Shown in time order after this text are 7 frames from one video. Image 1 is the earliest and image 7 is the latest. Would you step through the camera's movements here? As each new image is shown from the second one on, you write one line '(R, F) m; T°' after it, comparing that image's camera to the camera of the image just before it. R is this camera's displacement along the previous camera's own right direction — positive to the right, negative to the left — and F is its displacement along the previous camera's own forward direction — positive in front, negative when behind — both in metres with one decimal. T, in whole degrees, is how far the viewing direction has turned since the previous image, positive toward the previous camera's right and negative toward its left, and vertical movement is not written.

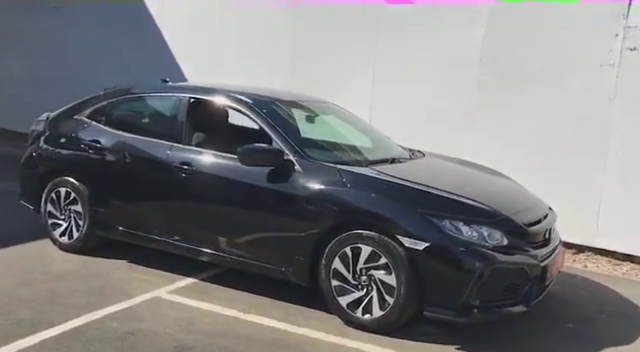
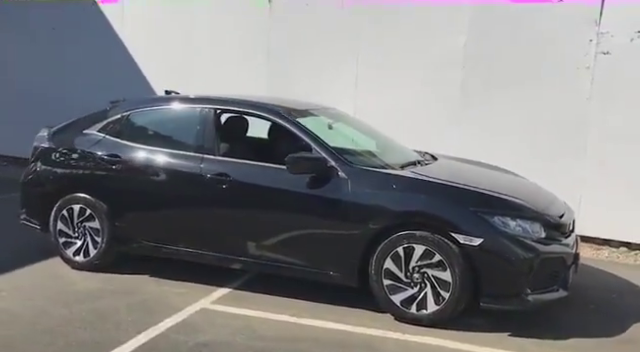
(-1.1, -0.1) m; +9°
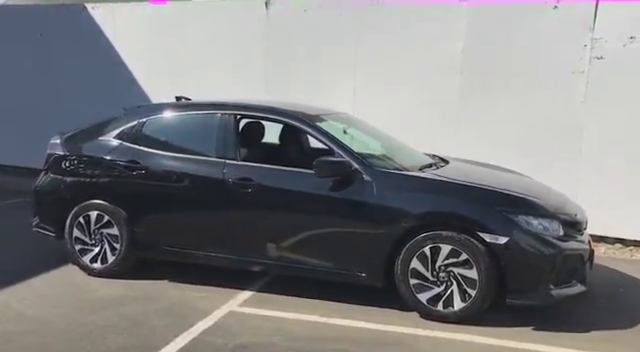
(-0.5, -0.1) m; +3°
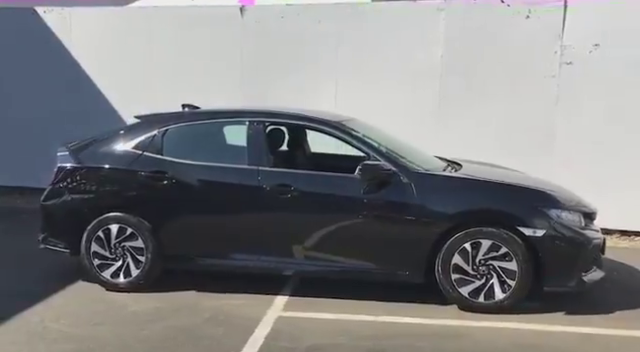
(-1.2, 0.0) m; +9°
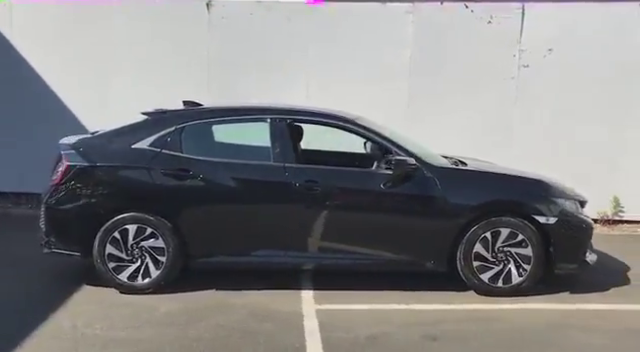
(-1.3, 0.0) m; +11°
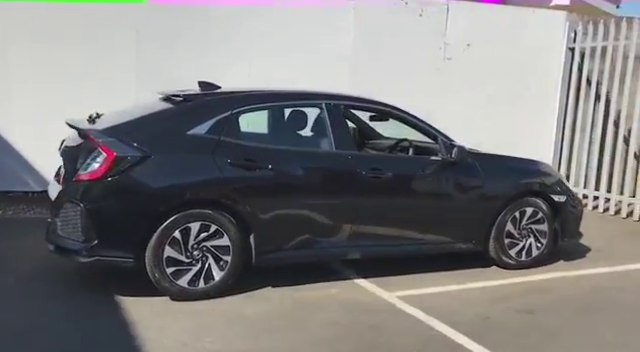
(-2.6, +0.7) m; +23°
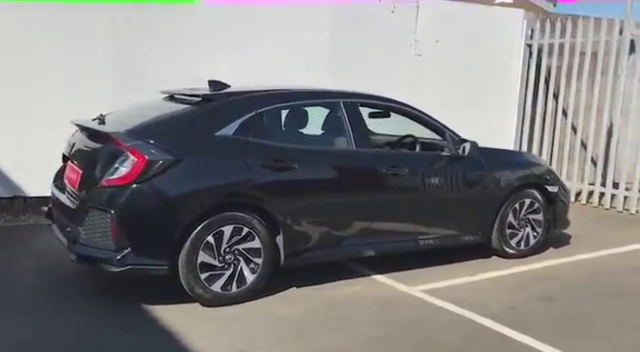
(-0.9, +0.1) m; +8°
